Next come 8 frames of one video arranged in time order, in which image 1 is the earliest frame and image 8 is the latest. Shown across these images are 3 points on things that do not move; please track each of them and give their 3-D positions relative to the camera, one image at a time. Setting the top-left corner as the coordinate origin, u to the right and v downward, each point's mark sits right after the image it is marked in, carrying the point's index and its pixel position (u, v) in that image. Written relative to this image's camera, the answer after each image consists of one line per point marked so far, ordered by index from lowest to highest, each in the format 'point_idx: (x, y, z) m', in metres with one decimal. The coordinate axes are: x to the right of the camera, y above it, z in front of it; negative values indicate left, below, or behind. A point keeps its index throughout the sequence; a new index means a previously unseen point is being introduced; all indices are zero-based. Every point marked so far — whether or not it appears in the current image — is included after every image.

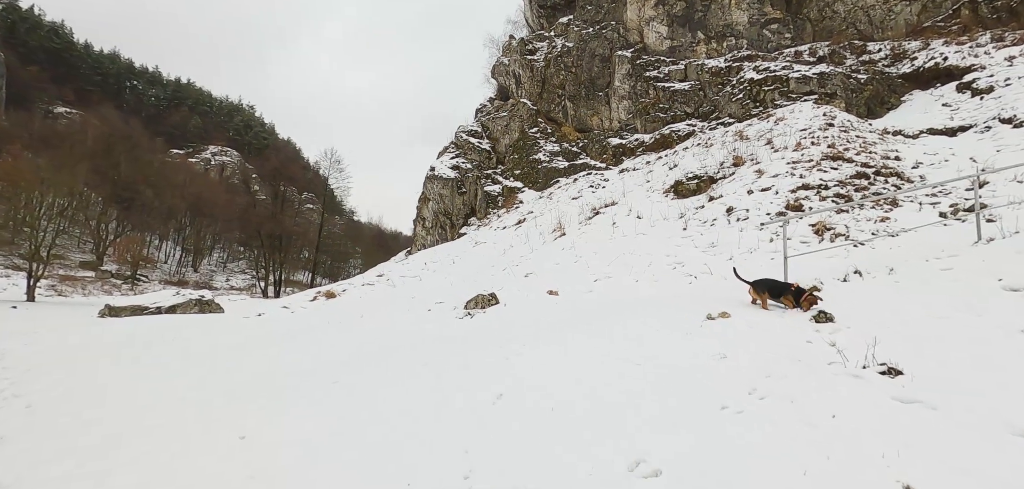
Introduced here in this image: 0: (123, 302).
0: (-9.8, -1.5, +12.4) m
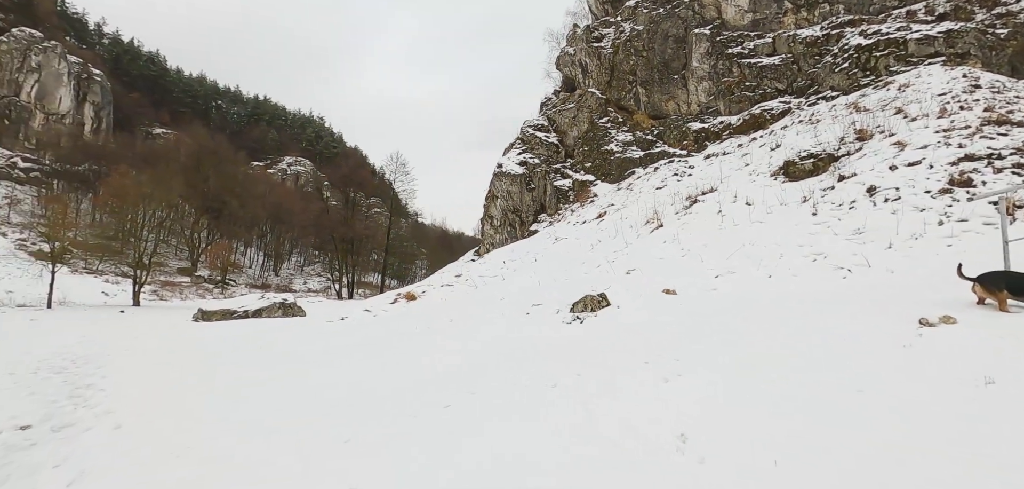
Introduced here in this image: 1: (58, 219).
0: (-7.9, -1.7, +13.1) m
1: (-16.8, +1.0, +18.2) m
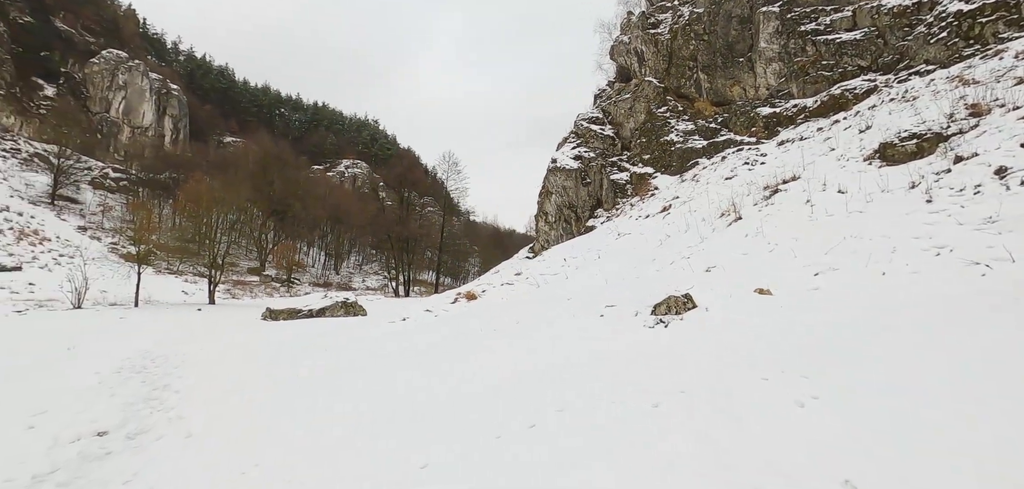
0: (-6.3, -1.7, +13.6) m
1: (-14.7, +0.9, +19.6) m
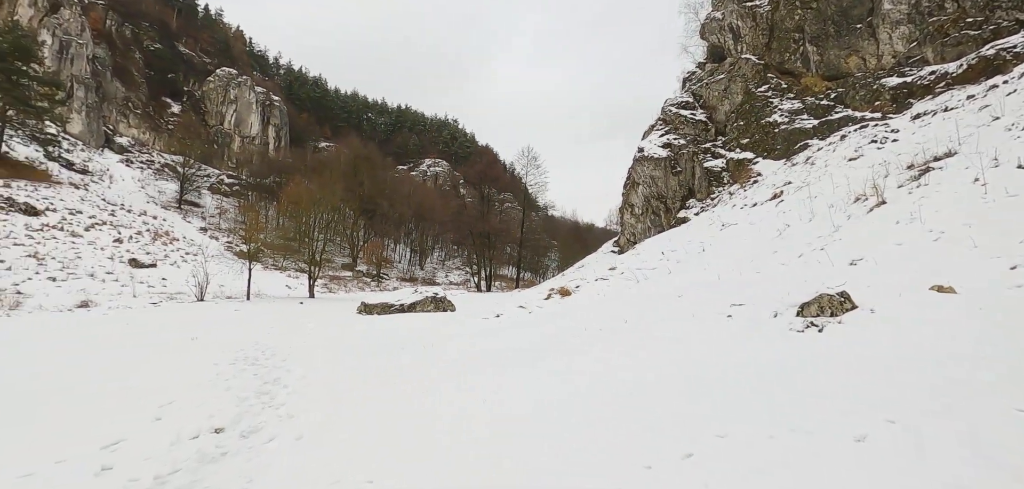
0: (-3.9, -1.6, +14.1) m
1: (-11.3, +1.0, +21.4) m
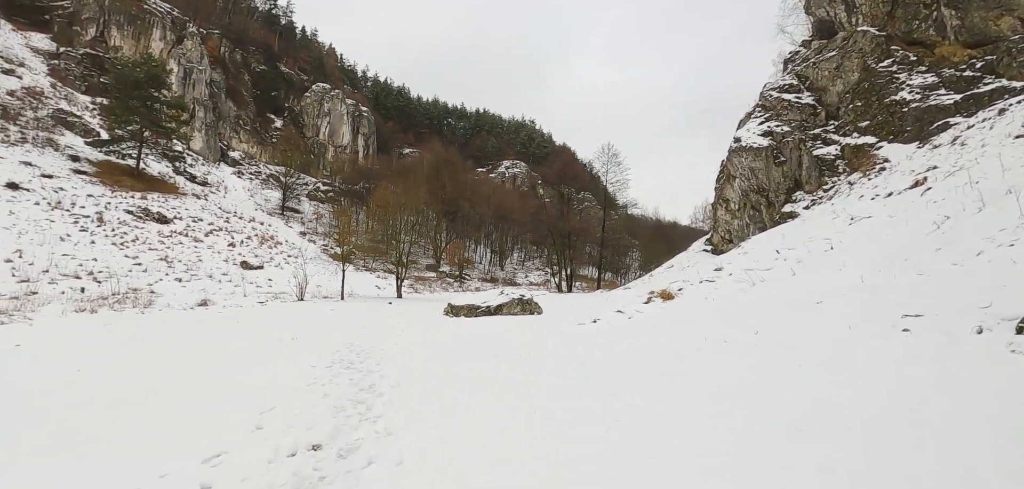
0: (-1.5, -1.6, +14.3) m
1: (-7.6, +0.8, +22.6) m
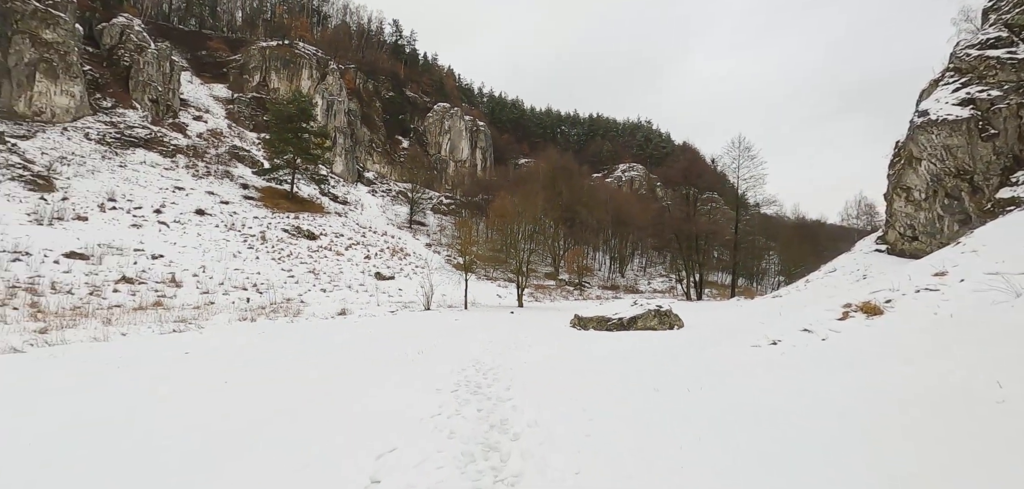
0: (+2.0, -1.8, +13.5) m
1: (-2.1, +0.4, +23.0) m
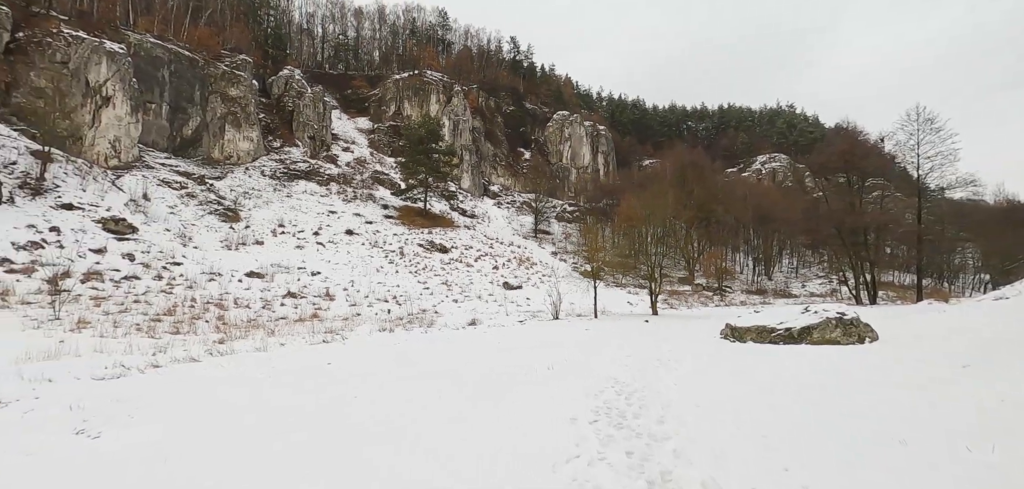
0: (+5.3, -1.8, +11.8) m
1: (+3.7, +0.1, +22.2) m
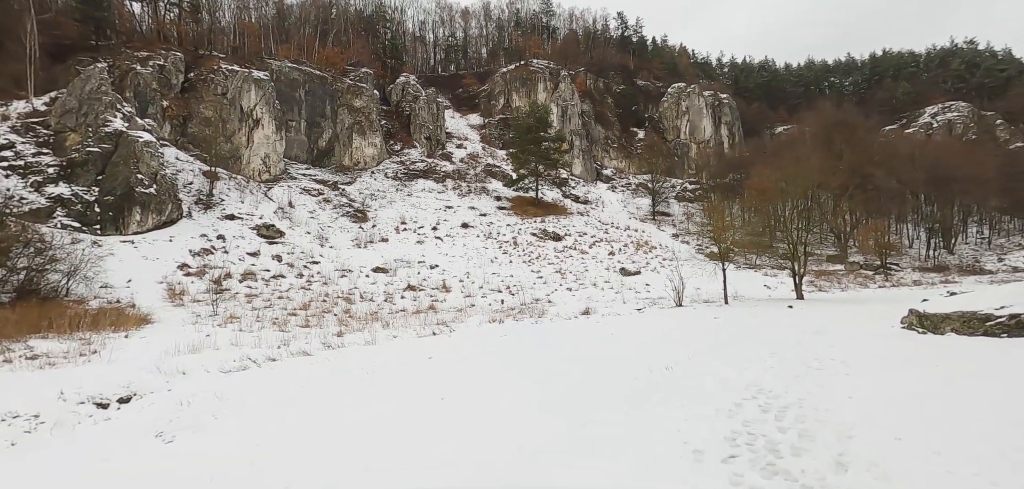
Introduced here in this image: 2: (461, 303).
0: (+7.7, -1.1, +9.4) m
1: (+8.4, +1.0, +19.8) m
2: (-2.0, -2.2, +18.9) m
